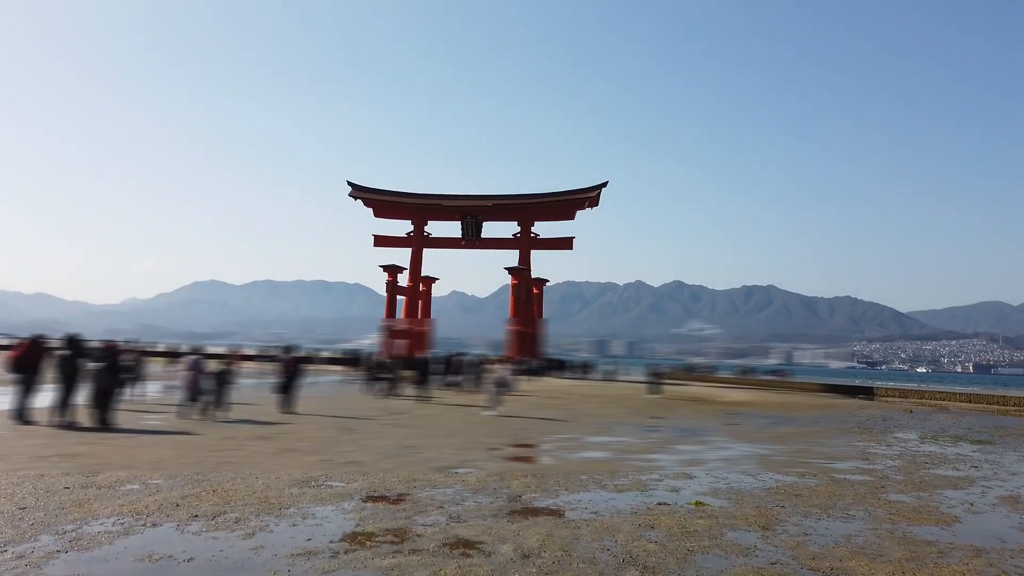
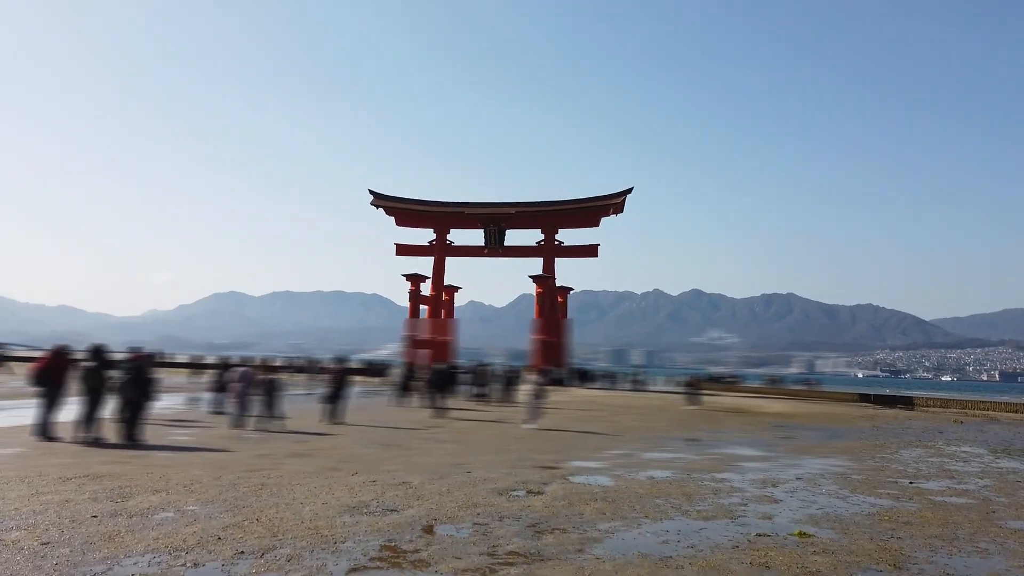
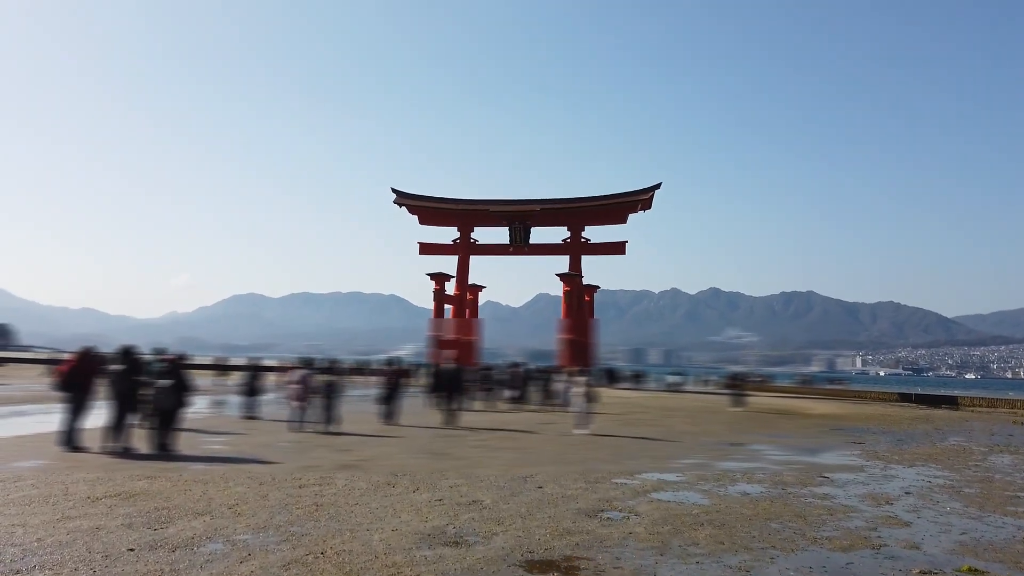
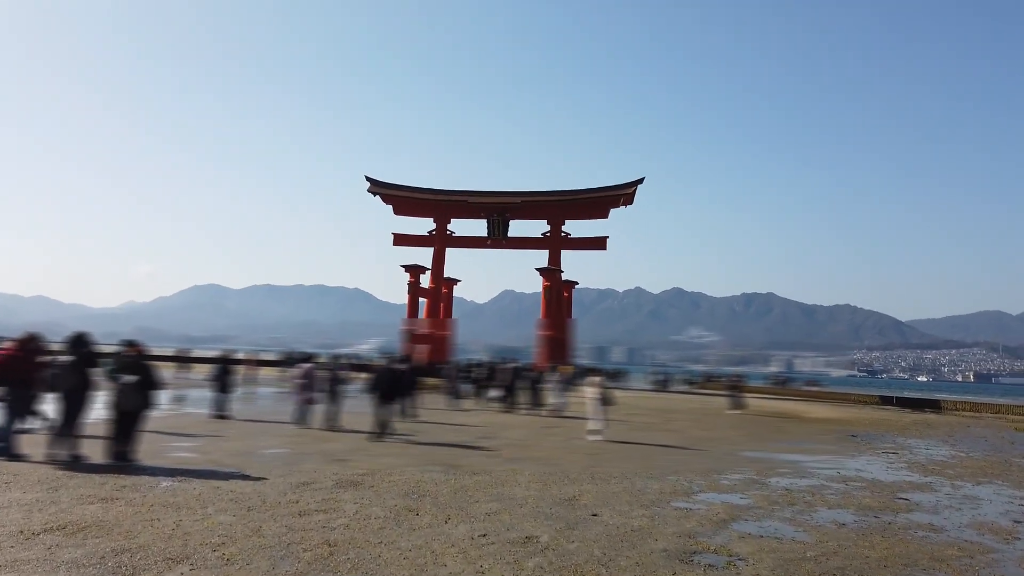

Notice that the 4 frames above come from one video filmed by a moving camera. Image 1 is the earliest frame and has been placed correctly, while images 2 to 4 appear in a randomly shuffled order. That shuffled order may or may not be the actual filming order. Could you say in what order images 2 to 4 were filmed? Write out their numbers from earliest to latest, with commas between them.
2, 3, 4
